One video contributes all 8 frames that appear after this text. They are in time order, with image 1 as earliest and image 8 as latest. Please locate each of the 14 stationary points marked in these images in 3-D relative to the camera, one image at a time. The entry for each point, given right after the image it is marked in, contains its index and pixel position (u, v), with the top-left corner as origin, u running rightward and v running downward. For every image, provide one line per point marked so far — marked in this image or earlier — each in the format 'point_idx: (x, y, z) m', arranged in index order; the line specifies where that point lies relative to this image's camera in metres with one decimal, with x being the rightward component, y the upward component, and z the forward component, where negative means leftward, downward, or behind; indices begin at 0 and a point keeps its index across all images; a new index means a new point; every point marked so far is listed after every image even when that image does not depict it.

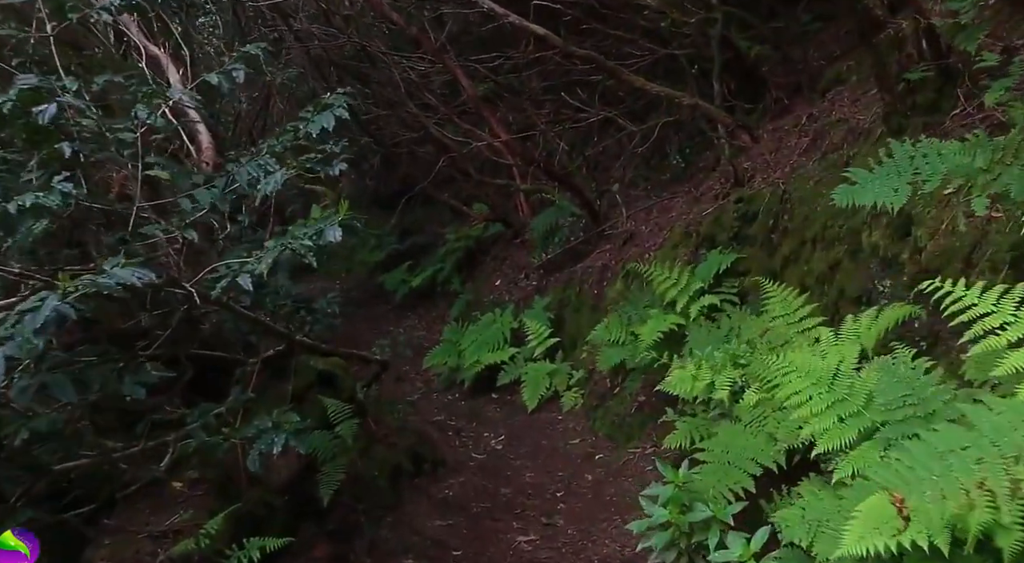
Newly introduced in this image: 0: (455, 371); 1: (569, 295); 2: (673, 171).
0: (-0.7, -1.1, +11.1) m
1: (+0.6, -0.1, +10.2) m
2: (+1.9, +1.3, +11.0) m
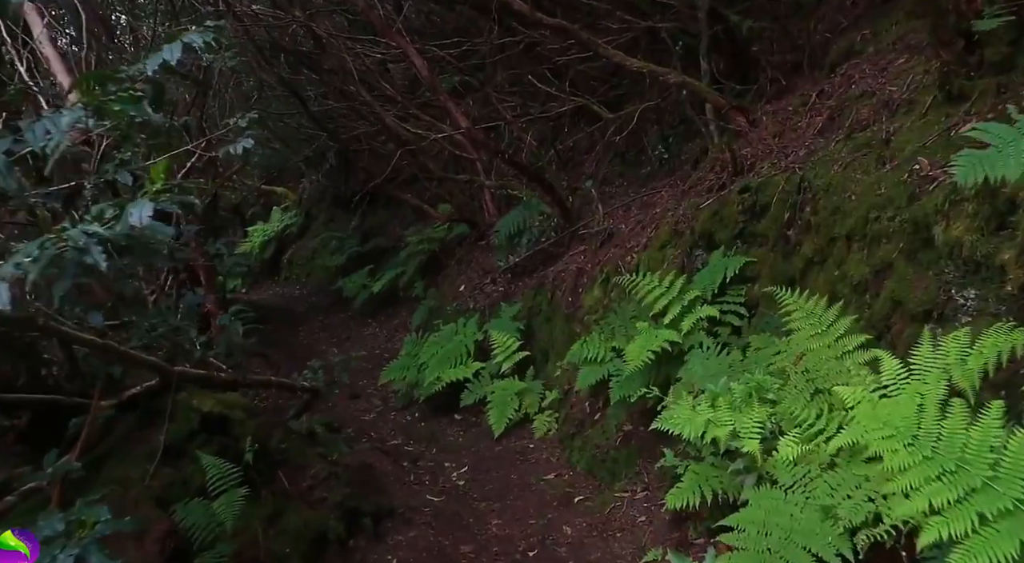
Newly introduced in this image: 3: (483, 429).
0: (-1.0, -1.1, +9.9) m
1: (+0.3, -0.2, +9.1) m
2: (+1.5, +1.3, +9.9) m
3: (-0.3, -1.4, +8.5) m
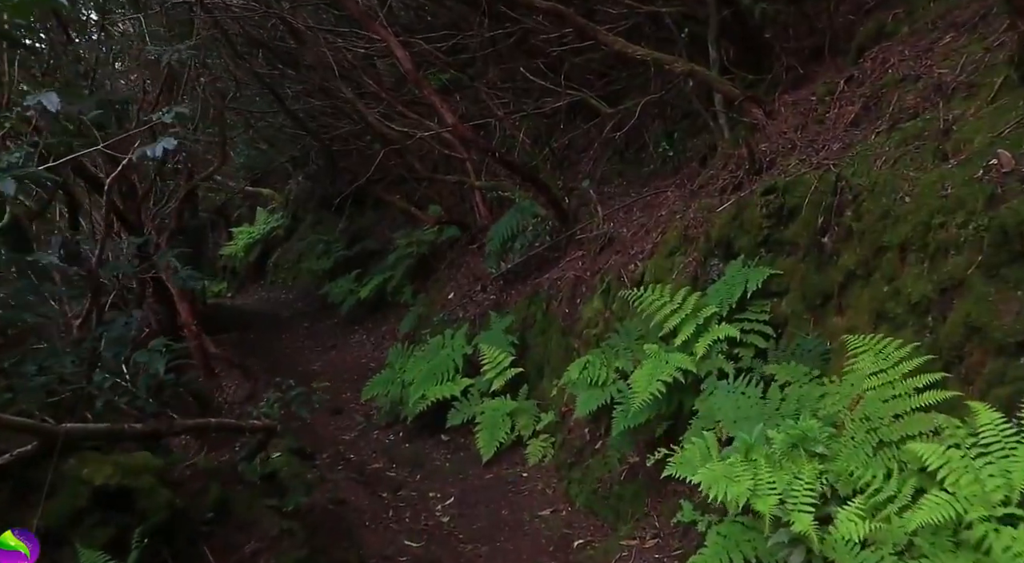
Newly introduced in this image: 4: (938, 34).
0: (-1.1, -1.2, +9.1) m
1: (+0.2, -0.3, +8.3) m
2: (+1.4, +1.2, +9.2) m
3: (-0.3, -1.5, +7.8) m
4: (+2.5, +1.5, +5.4) m
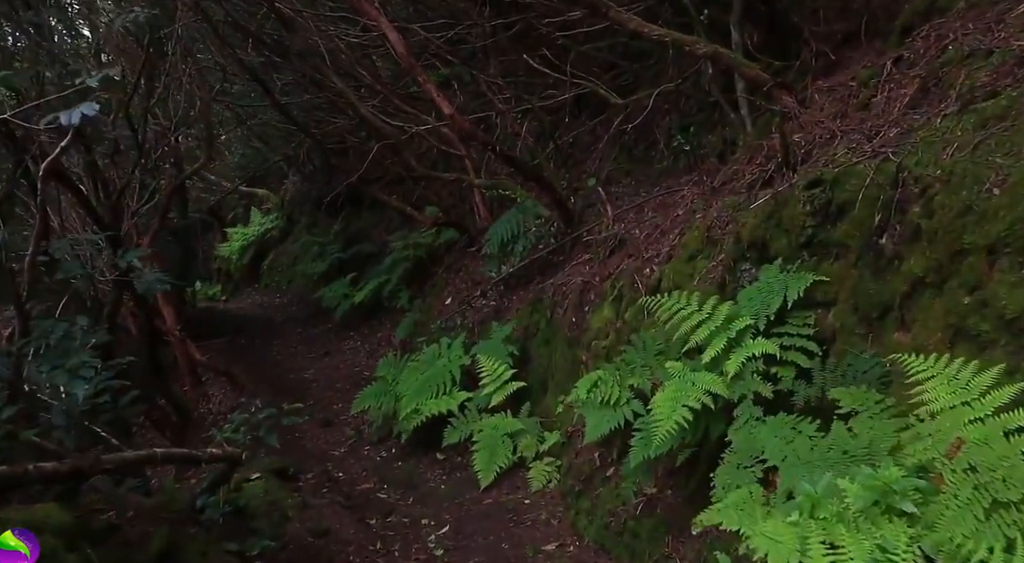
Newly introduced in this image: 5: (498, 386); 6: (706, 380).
0: (-1.1, -1.3, +8.5) m
1: (+0.2, -0.3, +7.7) m
2: (+1.4, +1.1, +8.5) m
3: (-0.3, -1.5, +7.1) m
4: (+2.5, +1.4, +4.7) m
5: (-0.1, -0.8, +7.2) m
6: (+0.9, -0.4, +4.1) m
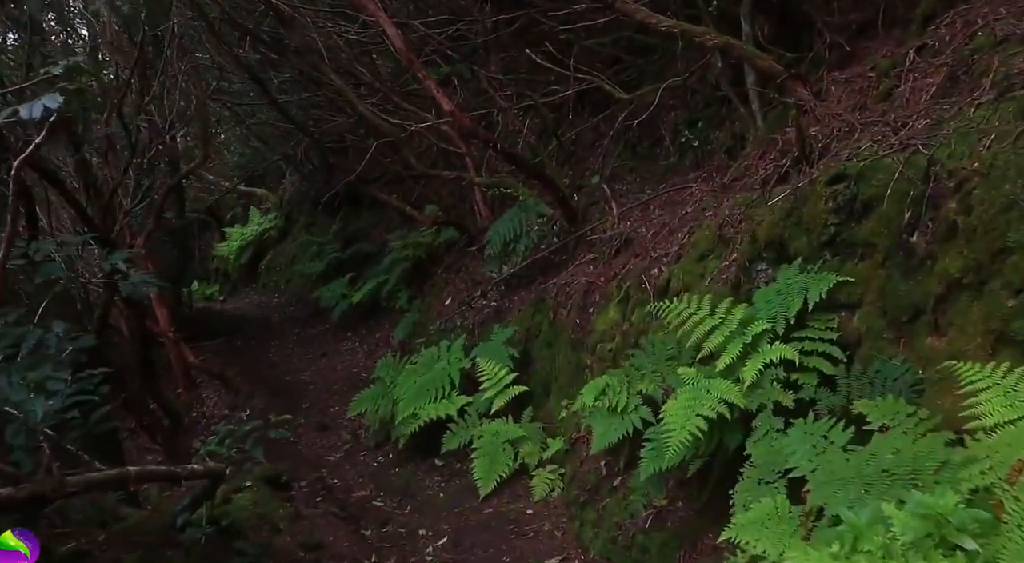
0: (-1.1, -1.3, +8.2) m
1: (+0.2, -0.3, +7.4) m
2: (+1.5, +1.1, +8.3) m
3: (-0.3, -1.5, +6.9) m
4: (+2.5, +1.4, +4.5) m
5: (-0.1, -0.8, +6.9) m
6: (+0.9, -0.5, +3.9) m
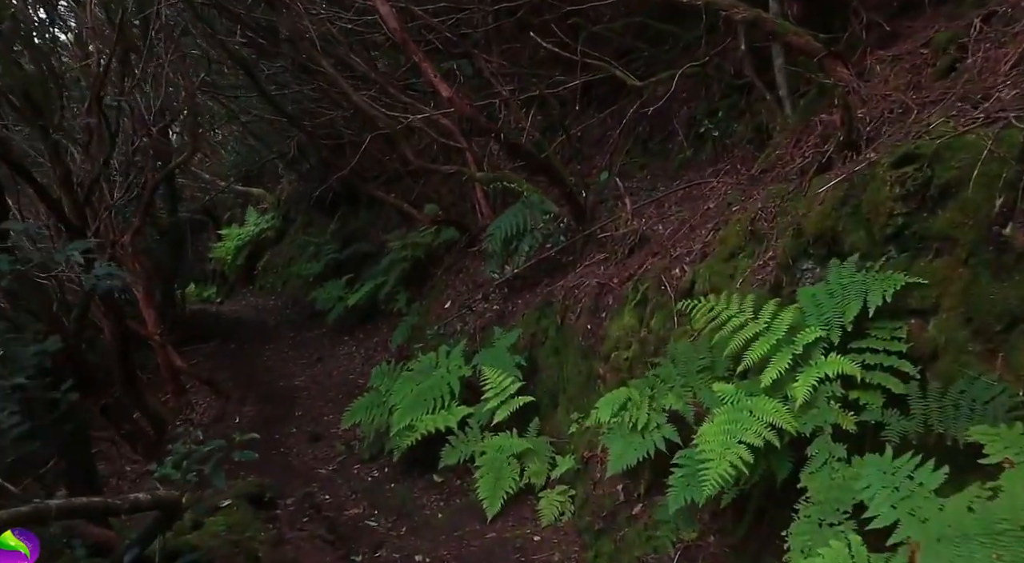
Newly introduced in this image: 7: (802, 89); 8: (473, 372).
0: (-1.1, -1.3, +7.7) m
1: (+0.3, -0.3, +6.8) m
2: (+1.5, +1.1, +7.7) m
3: (-0.3, -1.5, +6.3) m
4: (+2.6, +1.4, +3.9) m
5: (-0.1, -0.8, +6.3) m
6: (+0.9, -0.5, +3.3) m
7: (+1.9, +1.3, +6.1) m
8: (-0.3, -0.7, +7.2) m
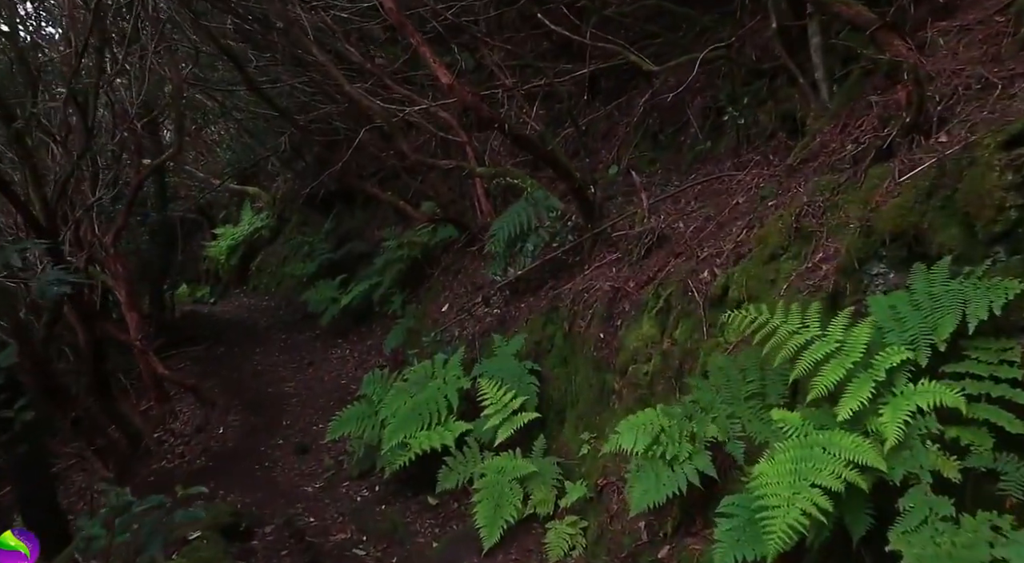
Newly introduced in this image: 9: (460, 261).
0: (-1.1, -1.3, +7.0) m
1: (+0.3, -0.4, +6.2) m
2: (+1.5, +1.1, +7.0) m
3: (-0.3, -1.5, +5.7) m
4: (+2.6, +1.4, +3.3) m
5: (0.0, -0.9, +5.7) m
6: (+0.9, -0.5, +2.7) m
7: (+1.9, +1.2, +5.4) m
8: (-0.3, -0.7, +6.6) m
9: (-0.6, +0.2, +9.7) m
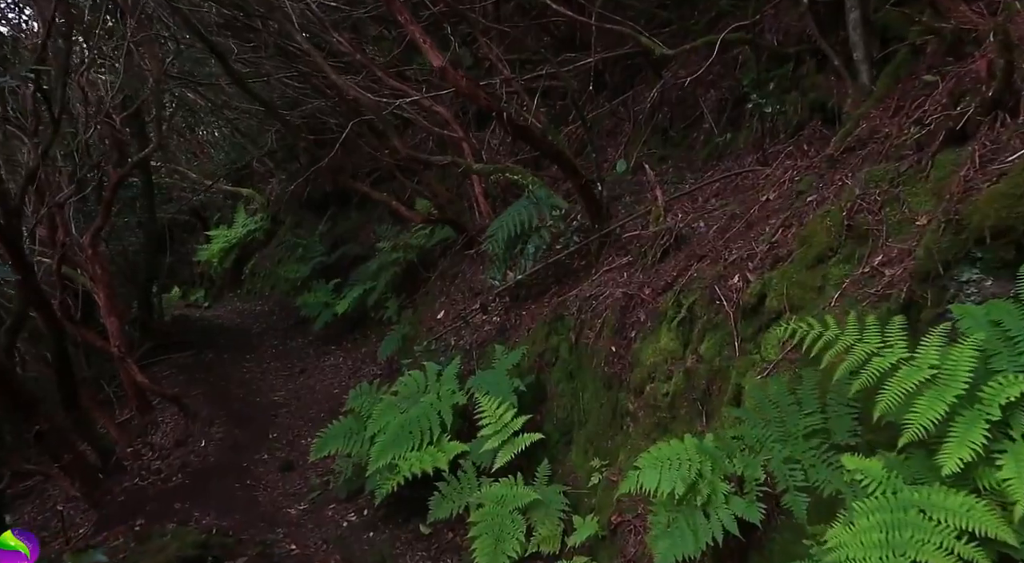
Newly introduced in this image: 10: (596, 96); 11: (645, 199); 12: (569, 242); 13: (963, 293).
0: (-1.1, -1.3, +6.4) m
1: (+0.3, -0.4, +5.6) m
2: (+1.5, +1.1, +6.4) m
3: (-0.3, -1.6, +5.0) m
4: (+2.6, +1.3, +2.6) m
5: (0.0, -0.9, +5.1) m
6: (+0.9, -0.5, +2.0) m
7: (+1.9, +1.2, +4.8) m
8: (-0.3, -0.8, +6.0) m
9: (-0.6, +0.2, +9.1) m
10: (+0.8, +1.7, +8.1) m
11: (+0.9, +0.6, +6.4) m
12: (+0.4, +0.3, +6.7) m
13: (+1.3, 0.0, +2.7) m
